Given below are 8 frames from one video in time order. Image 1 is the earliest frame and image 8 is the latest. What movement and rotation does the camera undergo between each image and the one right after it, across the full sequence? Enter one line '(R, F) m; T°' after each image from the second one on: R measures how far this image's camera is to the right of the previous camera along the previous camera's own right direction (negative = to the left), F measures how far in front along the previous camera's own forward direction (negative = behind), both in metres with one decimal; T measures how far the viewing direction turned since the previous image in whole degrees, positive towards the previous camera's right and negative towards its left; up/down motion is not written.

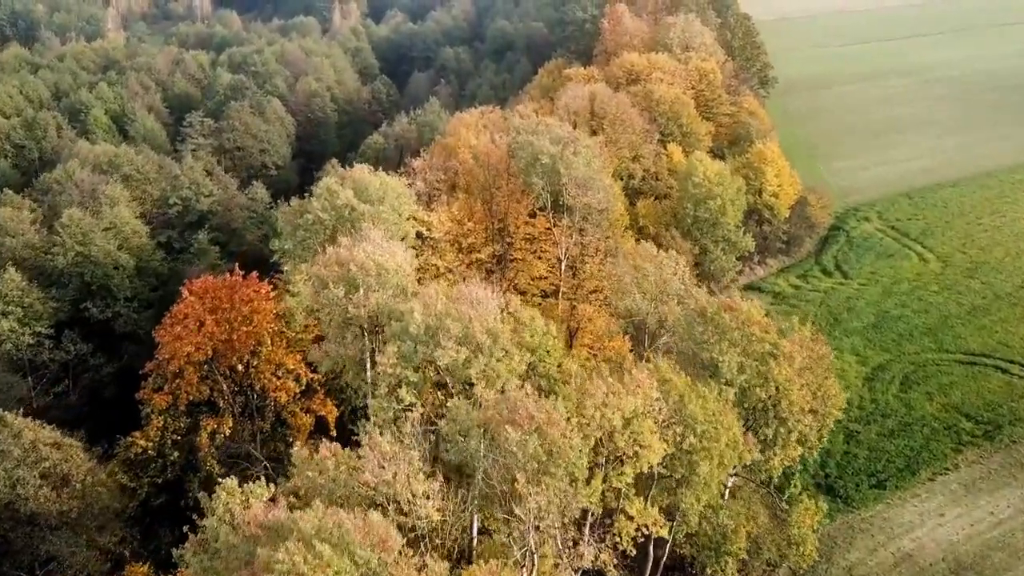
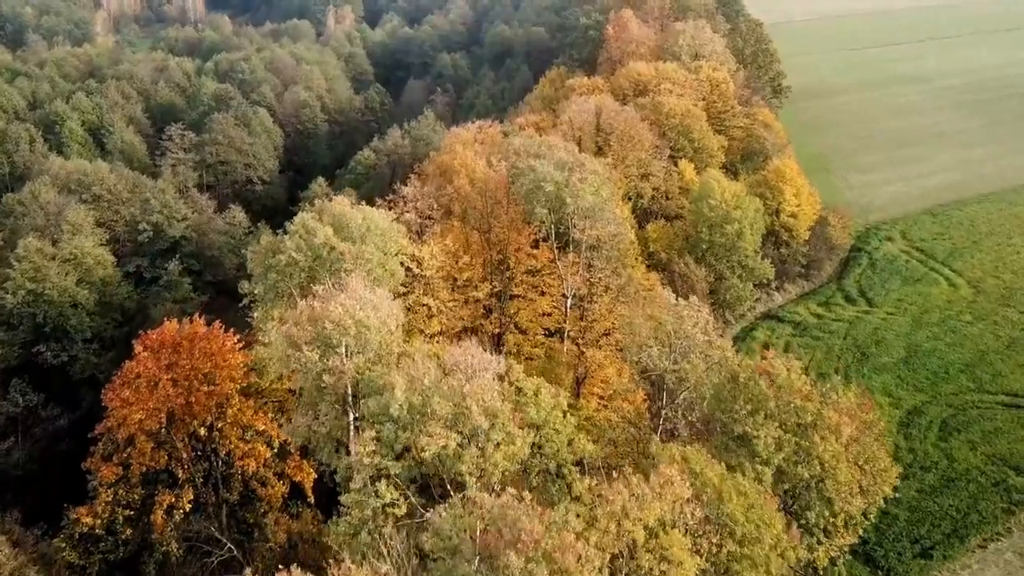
(-0.1, +4.6) m; 0°
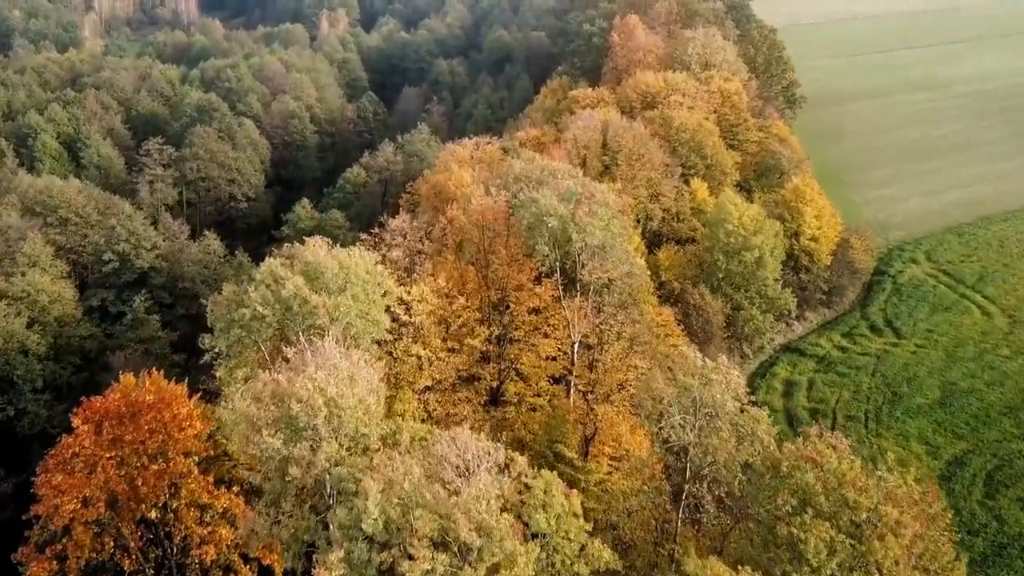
(0.0, +4.5) m; 0°
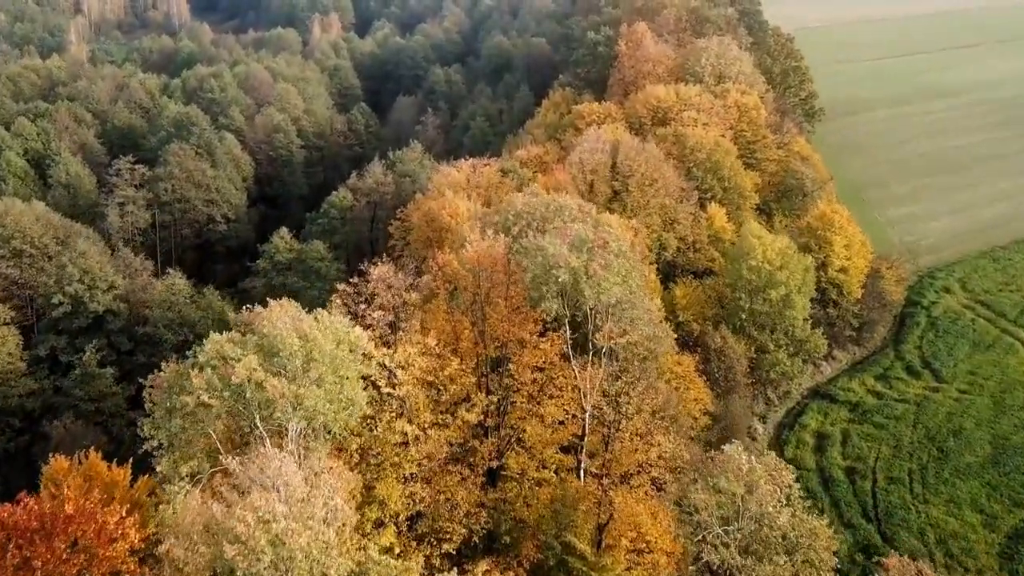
(-0.1, +5.3) m; 0°
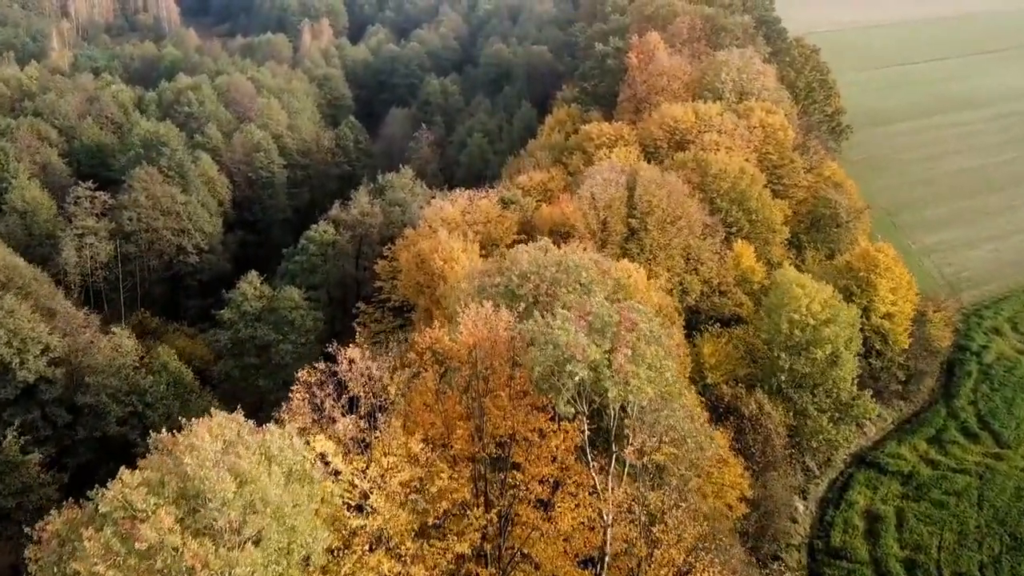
(-0.2, +6.4) m; 0°
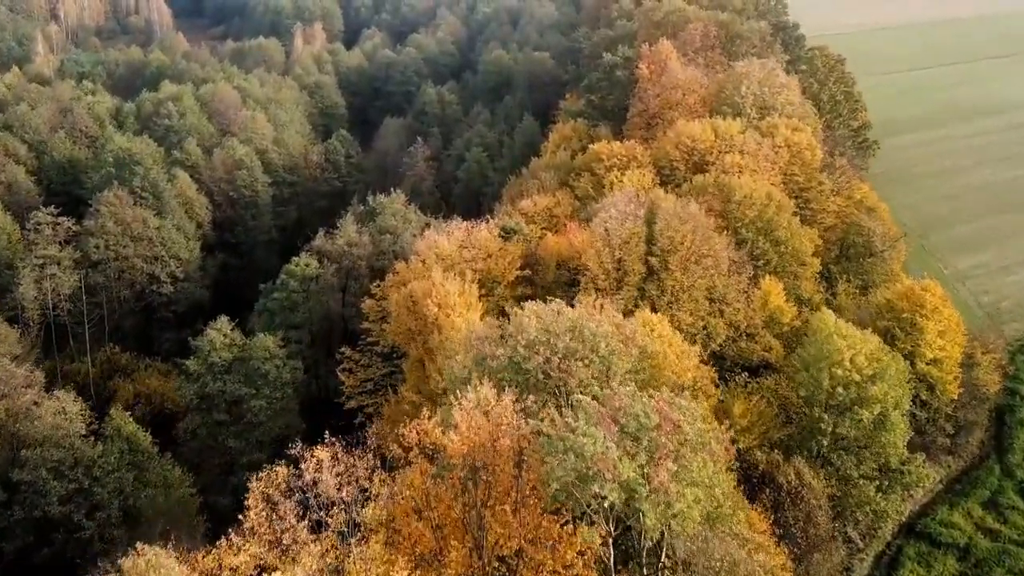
(-0.2, +5.1) m; 0°
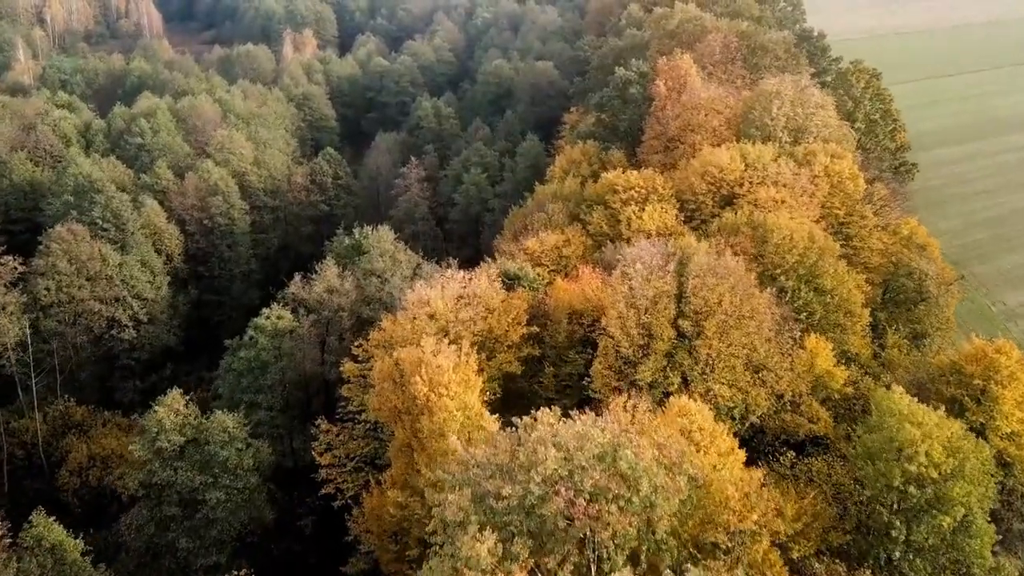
(-0.3, +6.2) m; 0°
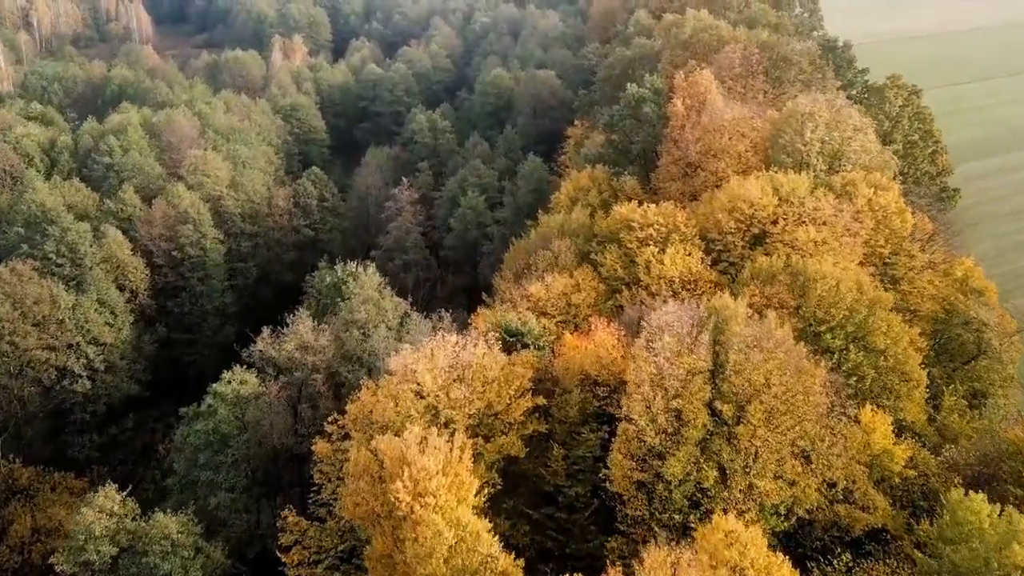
(-0.1, +5.7) m; 0°
